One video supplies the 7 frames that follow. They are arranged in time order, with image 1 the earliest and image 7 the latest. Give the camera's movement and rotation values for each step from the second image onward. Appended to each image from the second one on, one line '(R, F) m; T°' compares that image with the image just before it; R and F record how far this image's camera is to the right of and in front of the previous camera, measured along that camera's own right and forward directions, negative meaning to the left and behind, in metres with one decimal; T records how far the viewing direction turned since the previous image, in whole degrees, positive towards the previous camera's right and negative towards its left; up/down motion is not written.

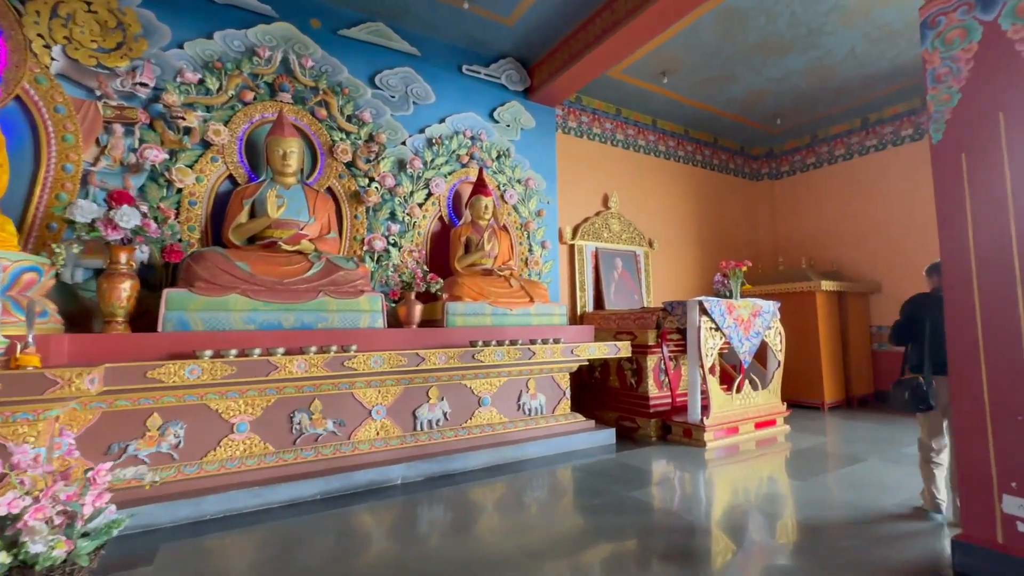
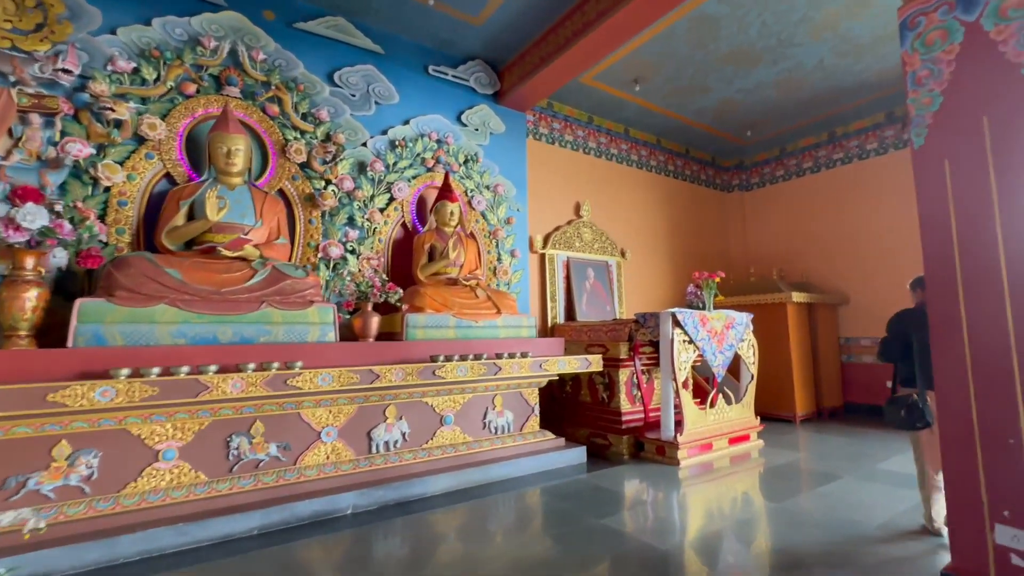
(+0.1, +0.2) m; +3°
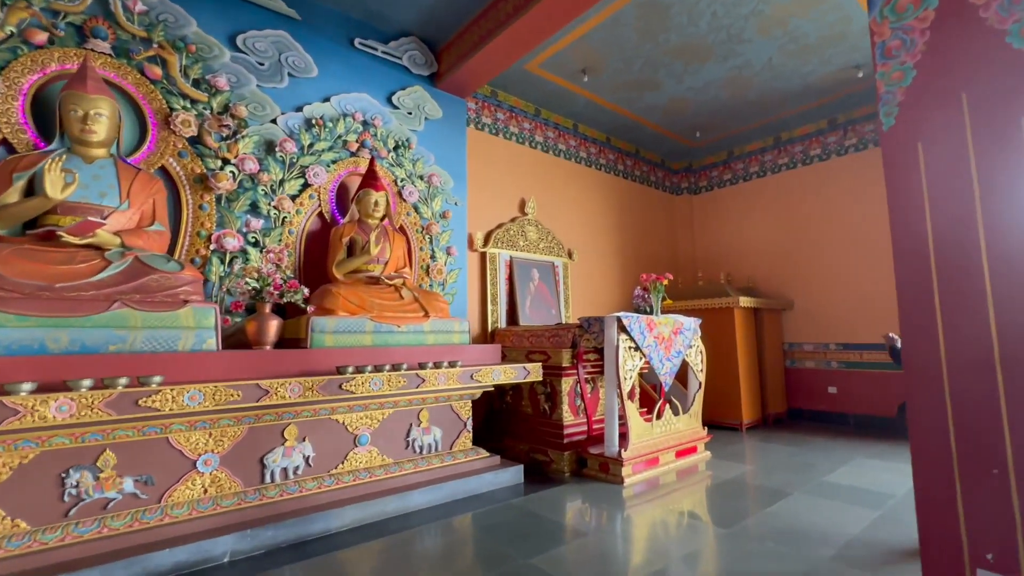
(+0.2, +0.4) m; +5°
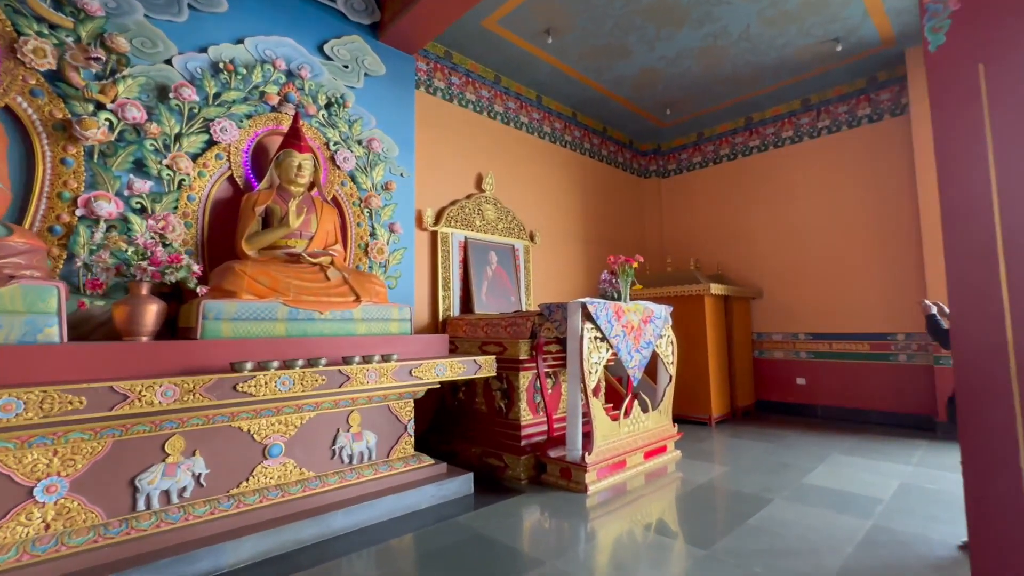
(+0.1, +0.4) m; +4°
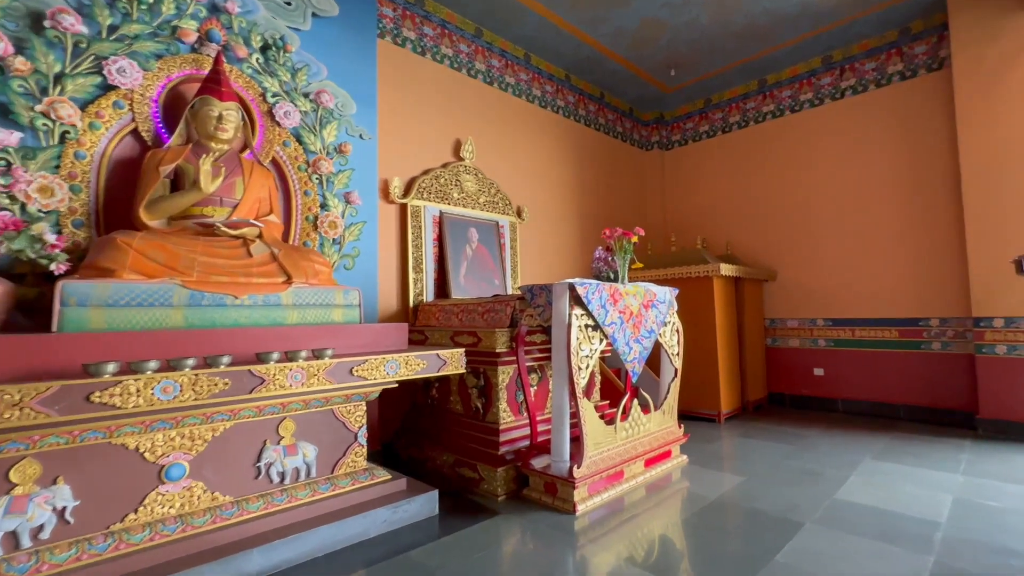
(+0.1, +0.5) m; 0°
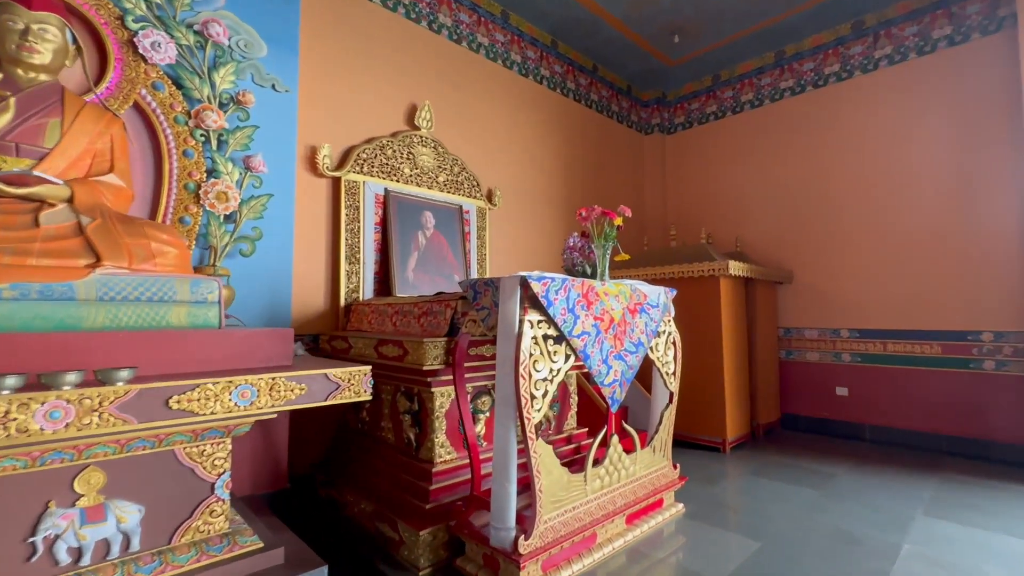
(+0.3, +0.7) m; 0°
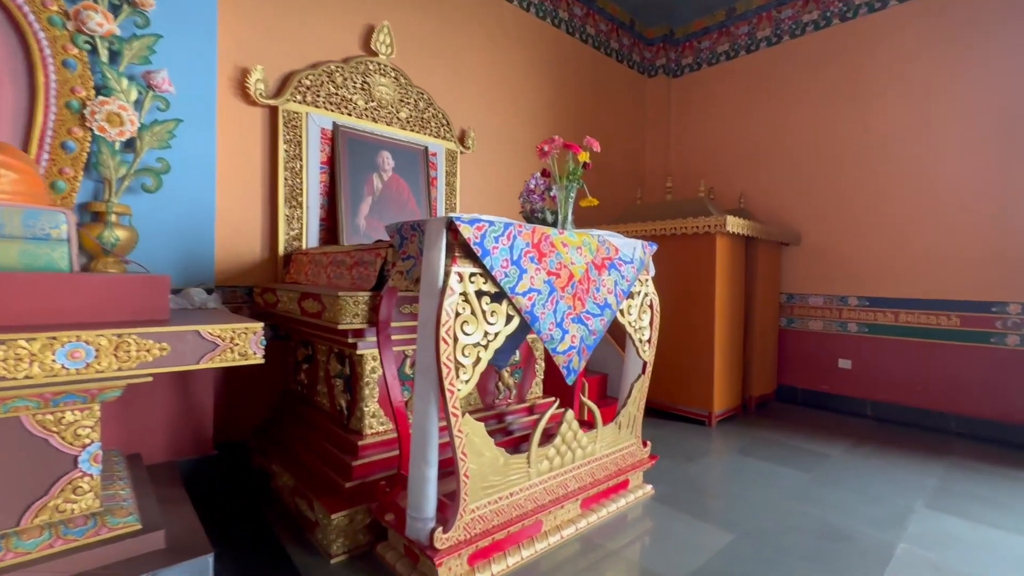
(+0.2, +0.3) m; -1°
